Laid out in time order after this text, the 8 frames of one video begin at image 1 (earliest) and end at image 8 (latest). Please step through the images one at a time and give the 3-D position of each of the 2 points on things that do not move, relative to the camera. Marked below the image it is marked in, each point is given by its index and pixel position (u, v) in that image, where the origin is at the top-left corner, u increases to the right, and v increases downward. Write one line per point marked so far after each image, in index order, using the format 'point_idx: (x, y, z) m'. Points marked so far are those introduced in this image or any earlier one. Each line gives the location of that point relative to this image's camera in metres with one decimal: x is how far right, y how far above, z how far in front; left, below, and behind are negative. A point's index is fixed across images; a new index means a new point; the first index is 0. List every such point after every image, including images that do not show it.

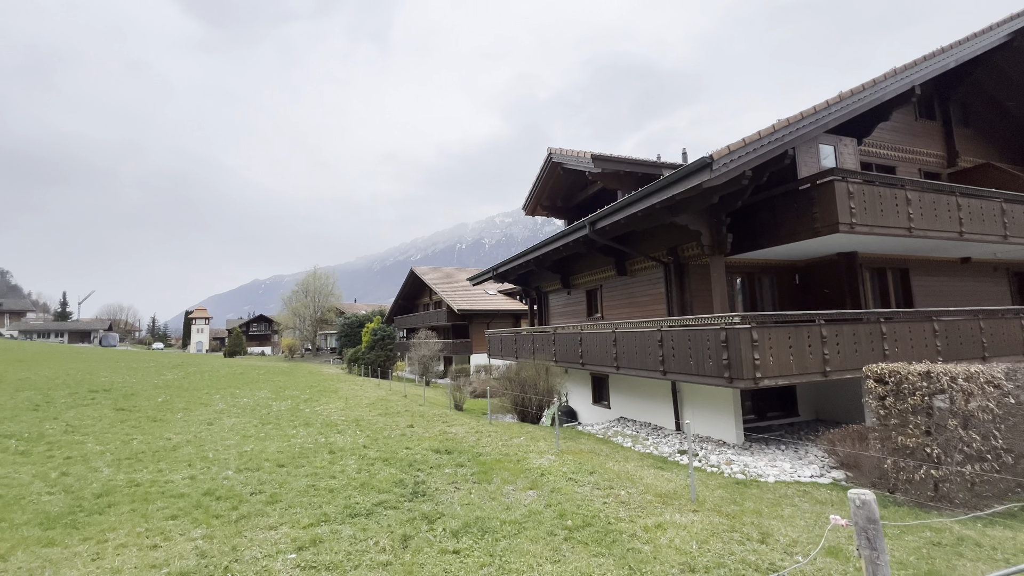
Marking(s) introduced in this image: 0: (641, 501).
0: (+1.7, -2.7, +5.8) m
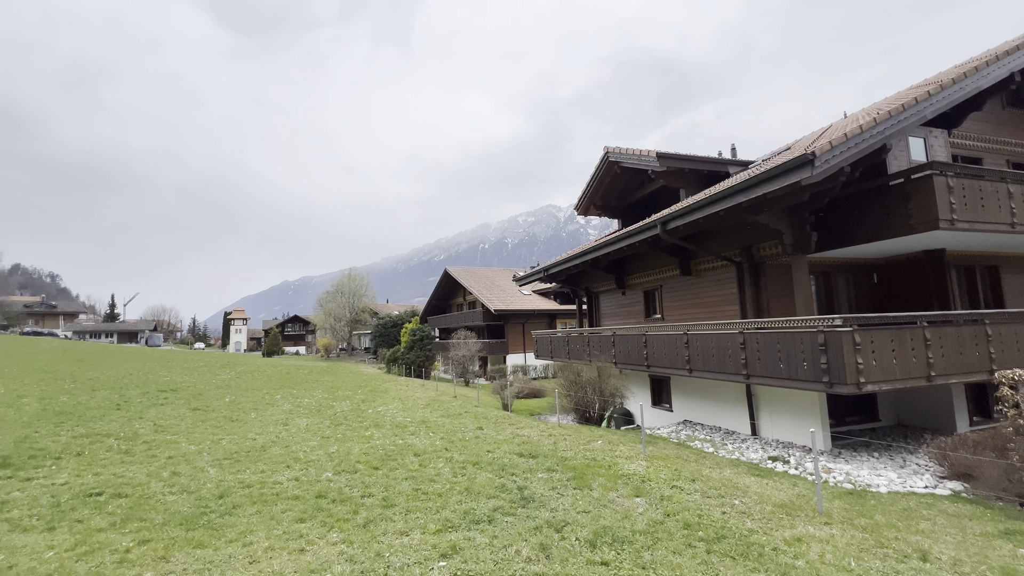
0: (+3.1, -2.8, +5.6) m
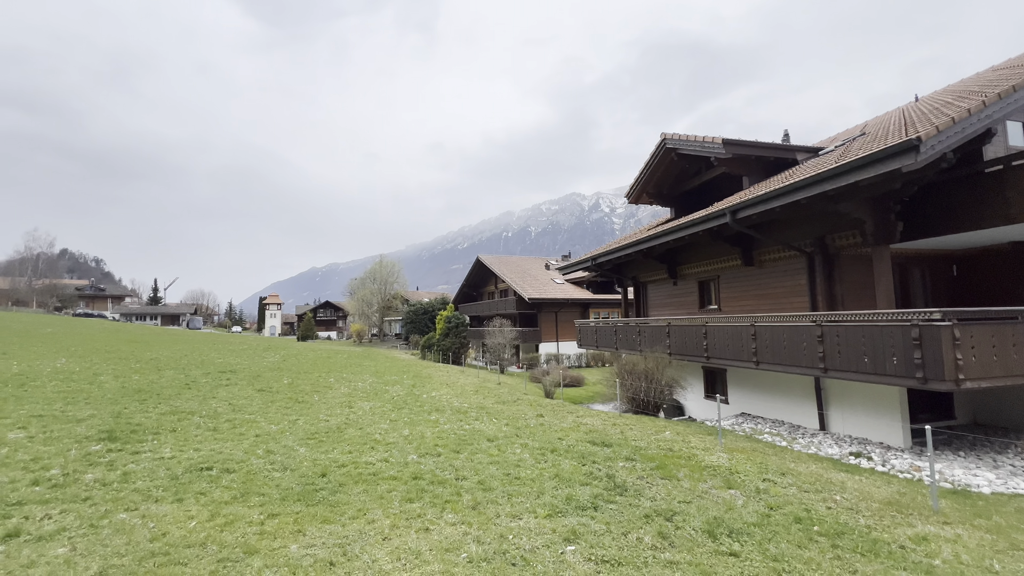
0: (+4.4, -2.7, +5.5) m
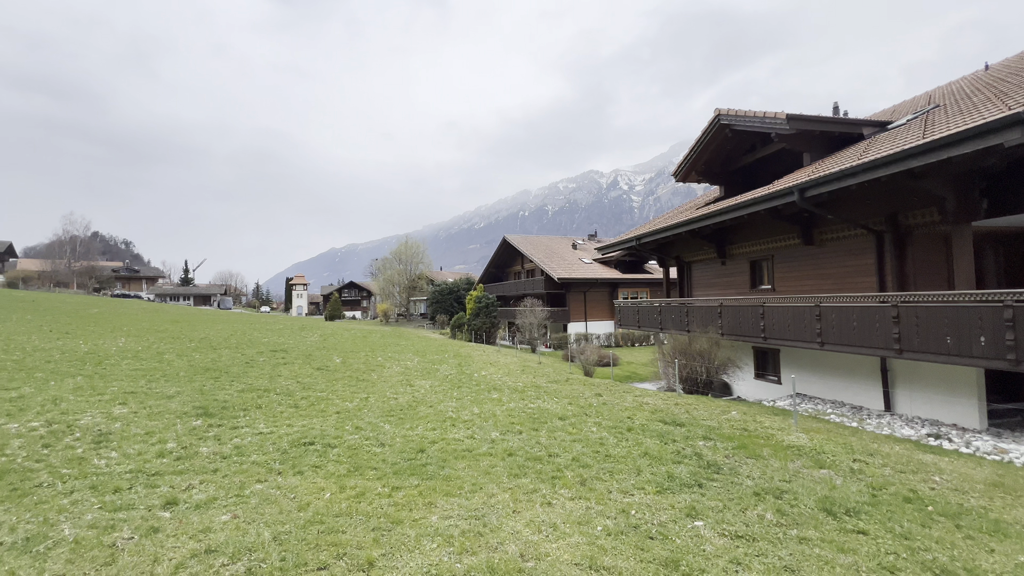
0: (+5.7, -2.5, +5.4) m
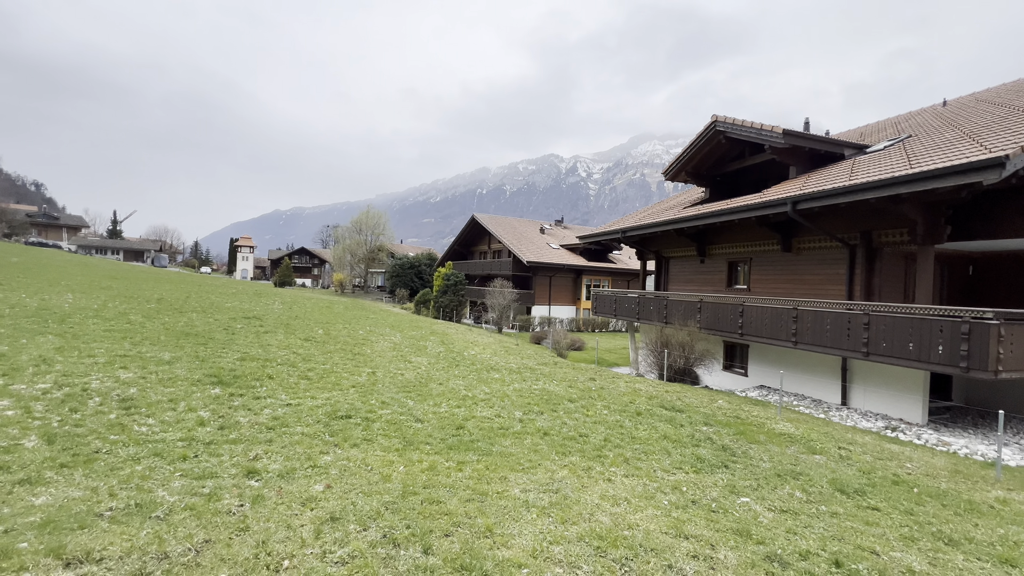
0: (+6.3, -2.7, +6.5) m
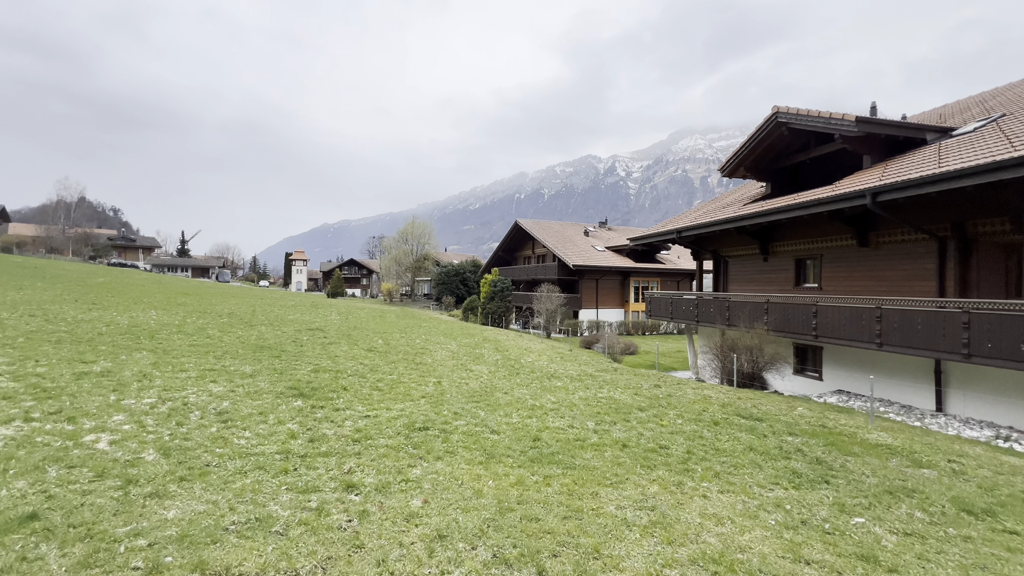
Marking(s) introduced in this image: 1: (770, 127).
0: (+7.4, -2.7, +5.8) m
1: (+8.3, +5.2, +14.4) m
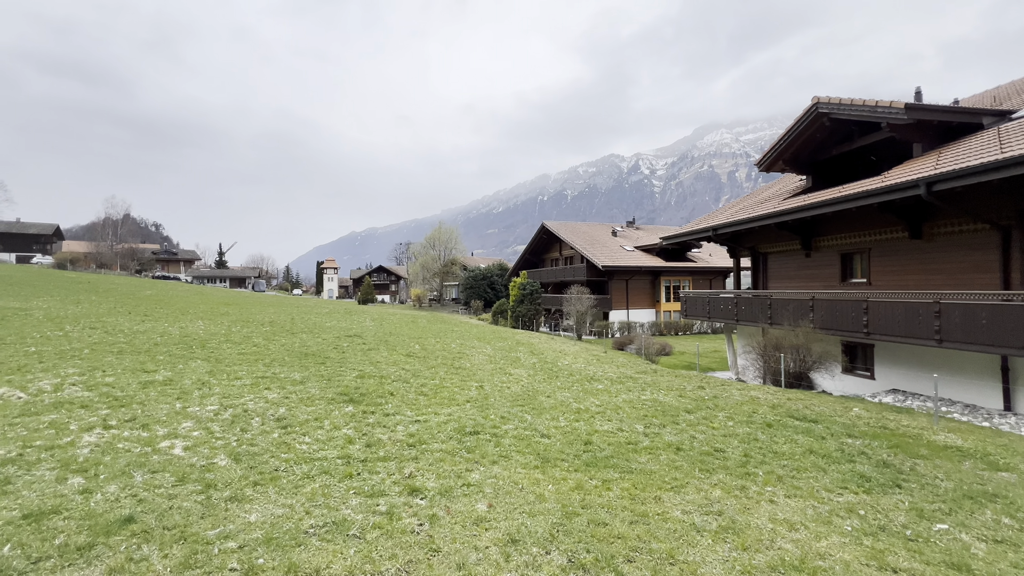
0: (+8.1, -2.5, +5.4) m
1: (+9.3, +5.3, +13.9) m
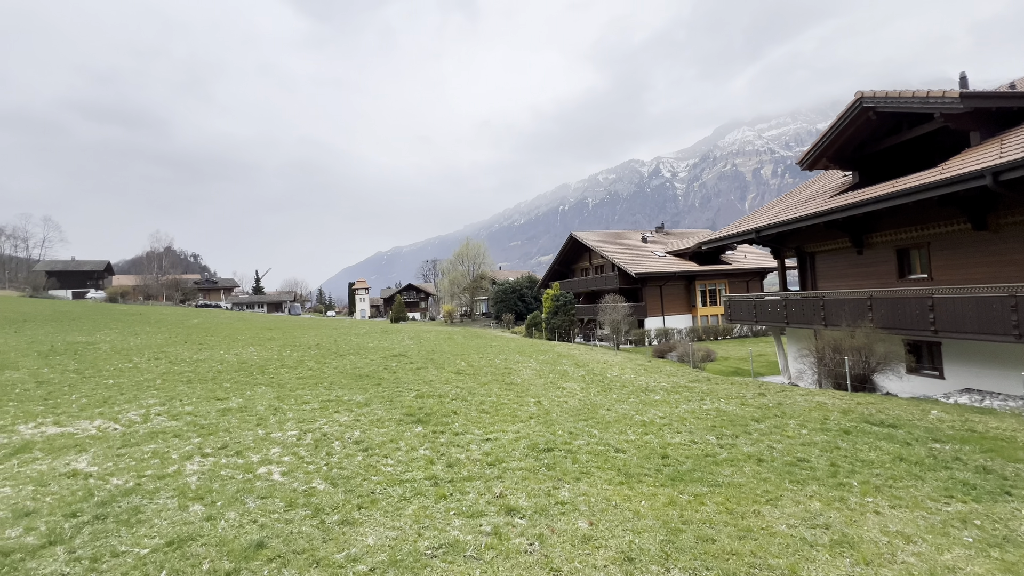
0: (+9.2, -2.3, +4.9) m
1: (+10.4, +5.3, +13.6) m
